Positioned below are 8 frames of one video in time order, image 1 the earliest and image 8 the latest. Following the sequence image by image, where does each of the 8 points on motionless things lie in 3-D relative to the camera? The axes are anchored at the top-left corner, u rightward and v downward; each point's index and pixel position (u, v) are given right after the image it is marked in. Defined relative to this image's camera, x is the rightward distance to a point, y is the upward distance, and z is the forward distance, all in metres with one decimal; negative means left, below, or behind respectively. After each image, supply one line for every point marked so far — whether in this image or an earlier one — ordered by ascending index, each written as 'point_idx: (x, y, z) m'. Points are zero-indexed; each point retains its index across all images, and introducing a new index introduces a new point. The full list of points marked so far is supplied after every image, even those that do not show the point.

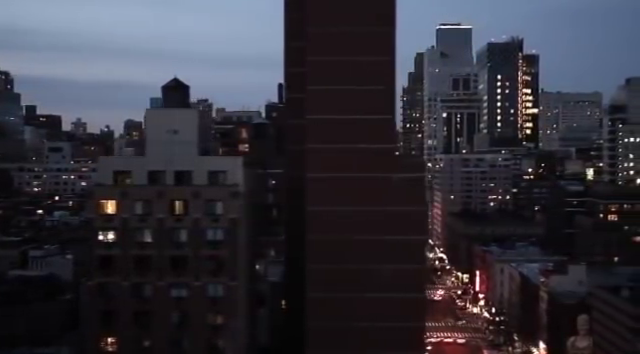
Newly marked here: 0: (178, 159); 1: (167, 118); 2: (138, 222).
0: (-2.0, +0.2, +9.2) m
1: (-2.2, +0.8, +9.5) m
2: (-2.1, -0.5, +8.1) m
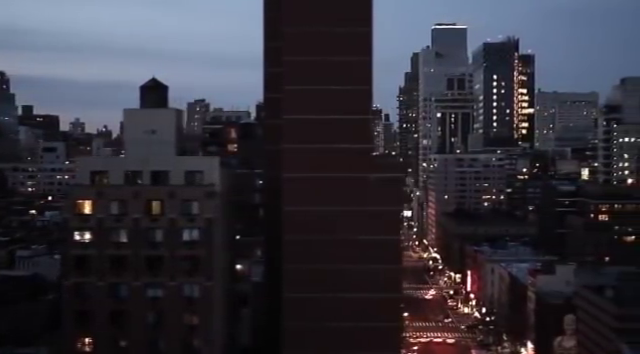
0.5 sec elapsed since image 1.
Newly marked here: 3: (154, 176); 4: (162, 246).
0: (-2.3, +0.2, +9.2) m
1: (-2.5, +0.8, +9.5) m
2: (-2.4, -0.5, +8.1) m
3: (-2.3, 0.0, +9.1) m
4: (-2.1, -0.9, +8.8) m
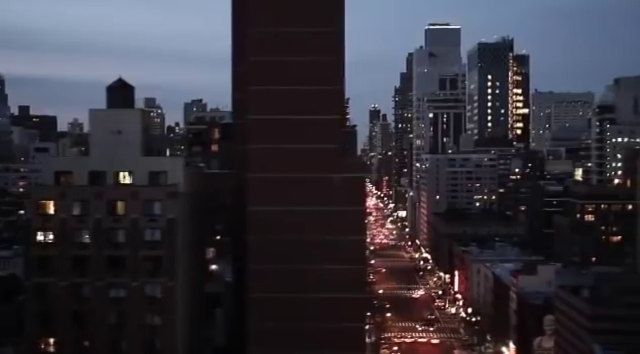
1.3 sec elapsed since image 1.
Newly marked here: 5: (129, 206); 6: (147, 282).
0: (-2.7, +0.2, +9.2) m
1: (-3.0, +0.8, +9.5) m
2: (-2.9, -0.5, +8.1) m
3: (-2.7, 0.0, +9.1) m
4: (-2.6, -0.9, +8.8) m
5: (-2.5, -0.4, +8.9) m
6: (-2.3, -1.4, +8.9) m
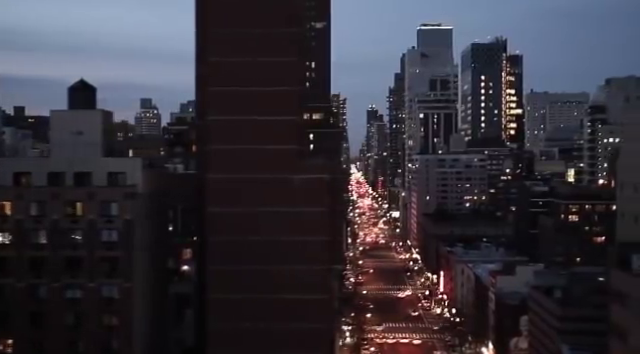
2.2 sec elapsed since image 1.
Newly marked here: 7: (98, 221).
0: (-3.2, +0.2, +9.2) m
1: (-3.5, +0.8, +9.5) m
2: (-3.4, -0.5, +8.1) m
3: (-3.2, 0.0, +9.1) m
4: (-3.1, -0.9, +8.8) m
5: (-3.0, -0.4, +8.9) m
6: (-2.8, -1.4, +8.9) m
7: (-2.9, -0.6, +8.9) m
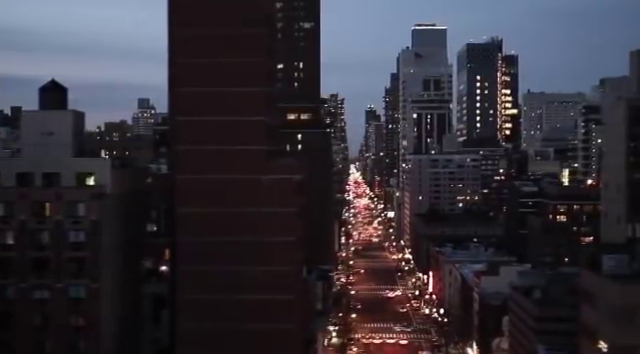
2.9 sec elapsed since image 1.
0: (-3.6, +0.2, +9.2) m
1: (-3.8, +0.8, +9.5) m
2: (-3.8, -0.5, +8.1) m
3: (-3.6, 0.0, +9.1) m
4: (-3.5, -0.9, +8.8) m
5: (-3.4, -0.4, +8.9) m
6: (-3.2, -1.4, +8.9) m
7: (-3.3, -0.6, +8.9) m
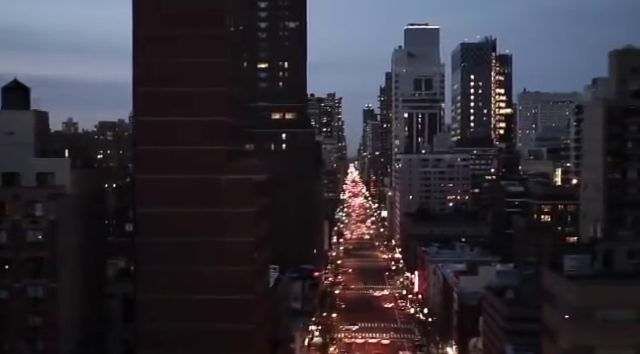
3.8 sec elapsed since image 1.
0: (-4.1, +0.2, +9.2) m
1: (-4.3, +0.8, +9.5) m
2: (-4.2, -0.5, +8.1) m
3: (-4.1, 0.0, +9.1) m
4: (-3.9, -0.9, +8.8) m
5: (-3.9, -0.4, +8.9) m
6: (-3.7, -1.4, +8.9) m
7: (-3.8, -0.6, +8.9) m
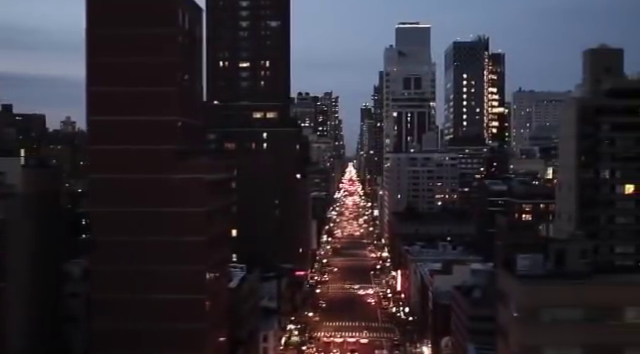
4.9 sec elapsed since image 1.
0: (-4.7, +0.2, +9.2) m
1: (-4.9, +0.8, +9.5) m
2: (-4.9, -0.5, +8.1) m
3: (-4.7, 0.0, +9.1) m
4: (-4.5, -0.9, +8.8) m
5: (-4.5, -0.4, +8.9) m
6: (-4.3, -1.4, +8.9) m
7: (-4.4, -0.6, +8.9) m
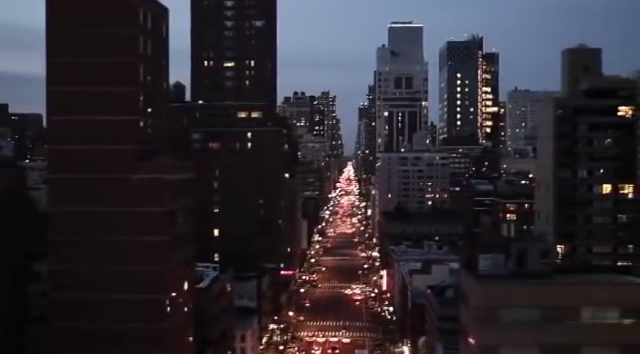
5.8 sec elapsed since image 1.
0: (-5.2, +0.2, +9.2) m
1: (-5.4, +0.8, +9.5) m
2: (-5.3, -0.5, +8.1) m
3: (-5.2, 0.0, +9.1) m
4: (-5.0, -0.9, +8.8) m
5: (-5.0, -0.4, +8.9) m
6: (-4.8, -1.4, +8.9) m
7: (-4.9, -0.6, +8.9) m
